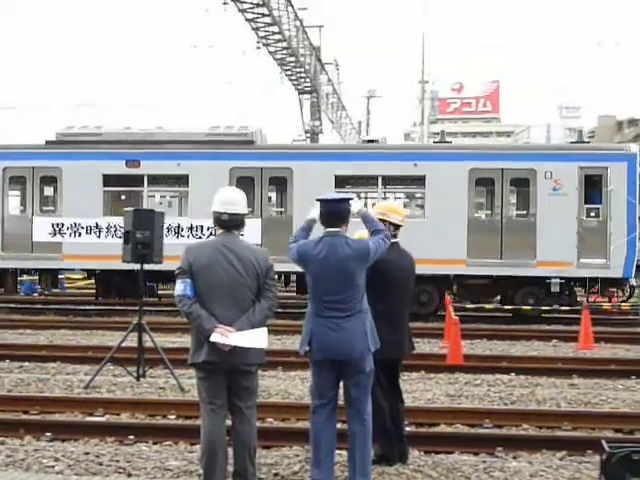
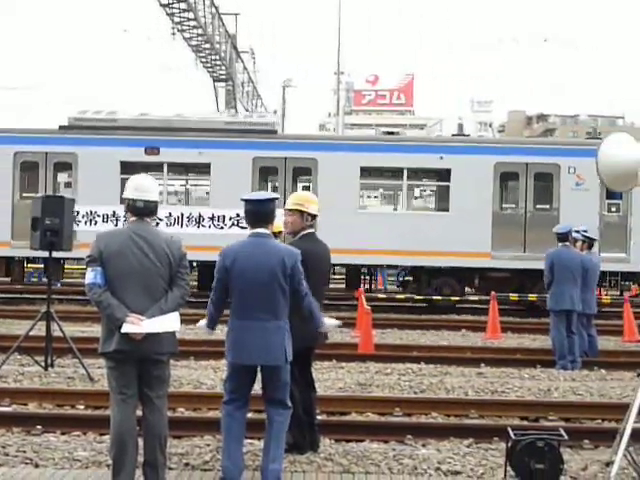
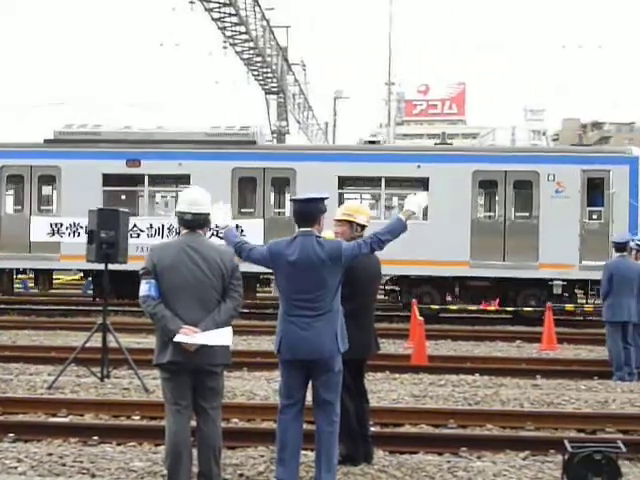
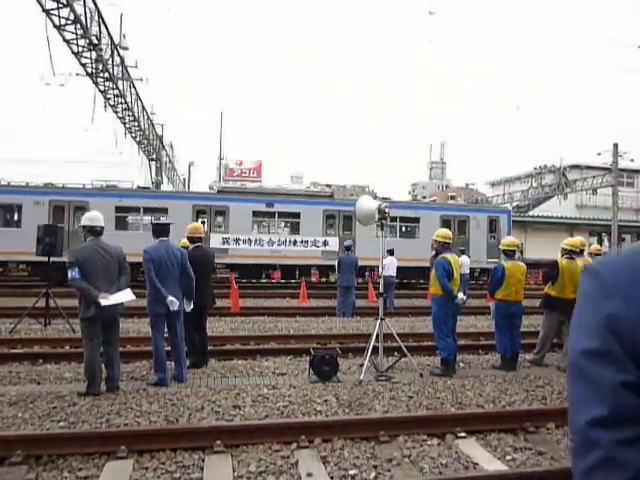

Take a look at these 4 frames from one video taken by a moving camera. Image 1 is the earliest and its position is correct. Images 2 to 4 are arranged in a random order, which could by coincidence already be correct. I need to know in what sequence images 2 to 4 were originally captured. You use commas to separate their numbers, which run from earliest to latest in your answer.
3, 2, 4
